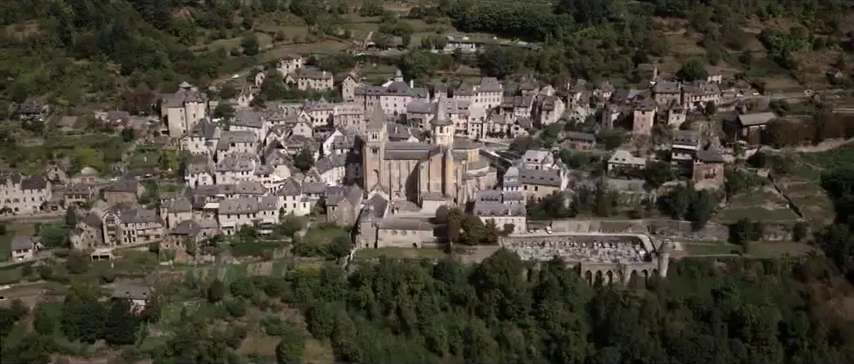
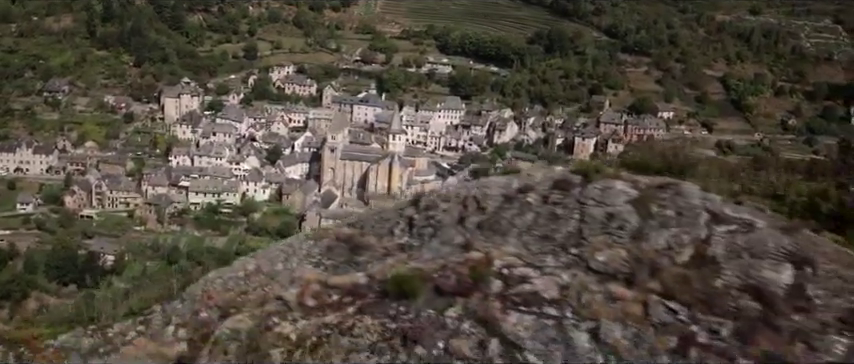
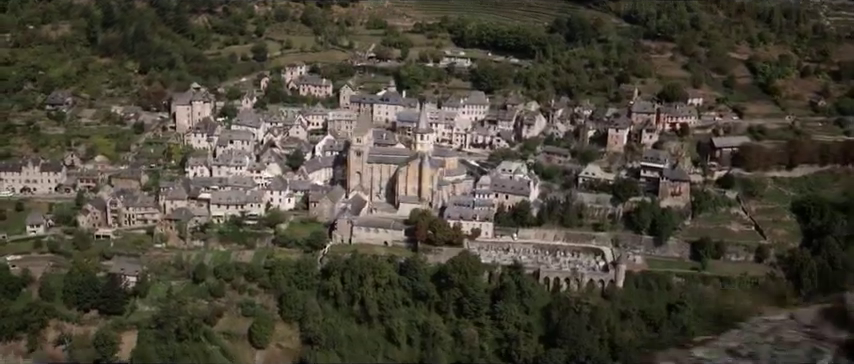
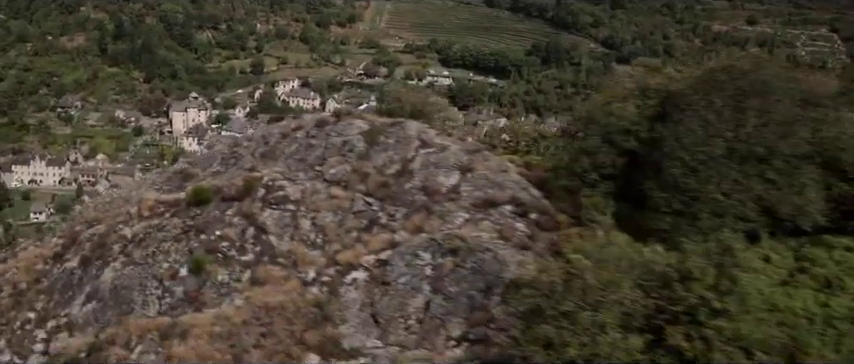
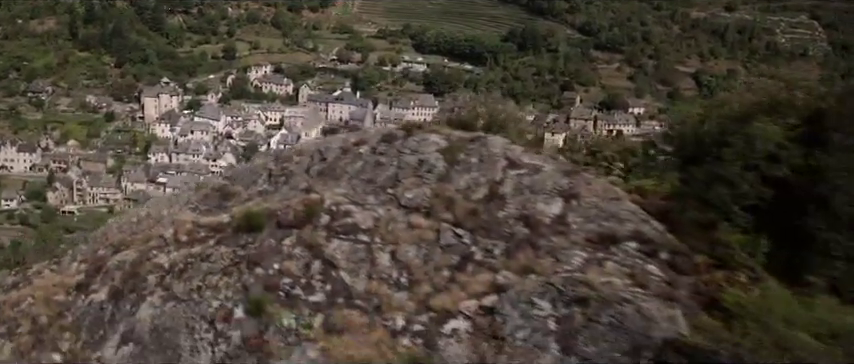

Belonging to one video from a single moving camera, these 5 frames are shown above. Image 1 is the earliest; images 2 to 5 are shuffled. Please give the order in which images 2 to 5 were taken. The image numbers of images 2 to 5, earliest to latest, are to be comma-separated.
3, 2, 5, 4
